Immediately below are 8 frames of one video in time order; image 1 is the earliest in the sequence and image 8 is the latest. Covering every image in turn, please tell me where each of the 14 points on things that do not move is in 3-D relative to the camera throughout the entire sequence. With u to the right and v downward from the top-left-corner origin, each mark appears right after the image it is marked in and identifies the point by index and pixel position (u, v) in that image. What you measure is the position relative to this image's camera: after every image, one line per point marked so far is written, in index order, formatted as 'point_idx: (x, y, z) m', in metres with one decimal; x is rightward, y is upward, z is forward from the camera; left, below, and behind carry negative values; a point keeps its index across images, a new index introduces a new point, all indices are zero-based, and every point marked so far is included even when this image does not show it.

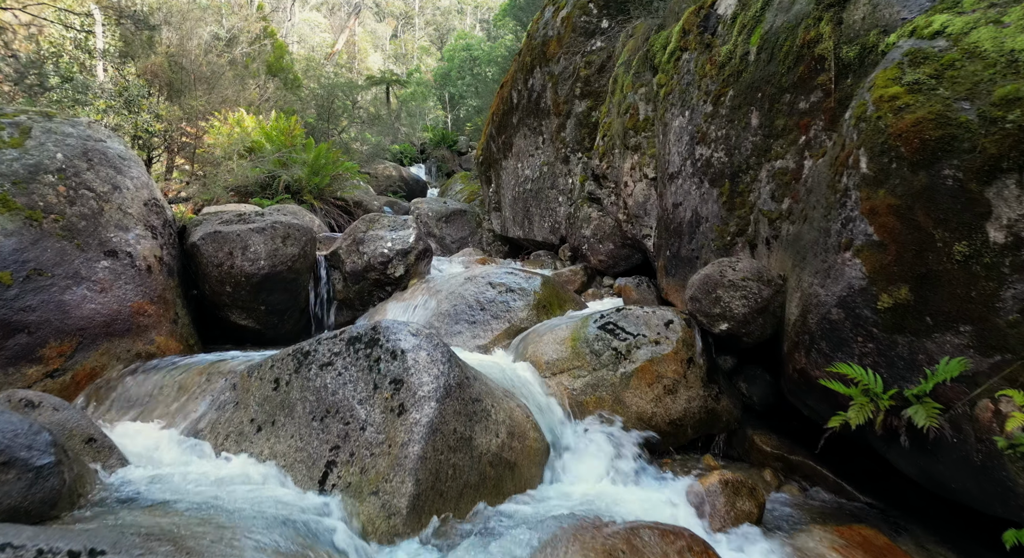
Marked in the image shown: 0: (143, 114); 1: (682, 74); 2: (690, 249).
0: (-6.8, +3.1, +10.4) m
1: (+2.1, +2.5, +6.8) m
2: (+1.9, +0.3, +6.0) m
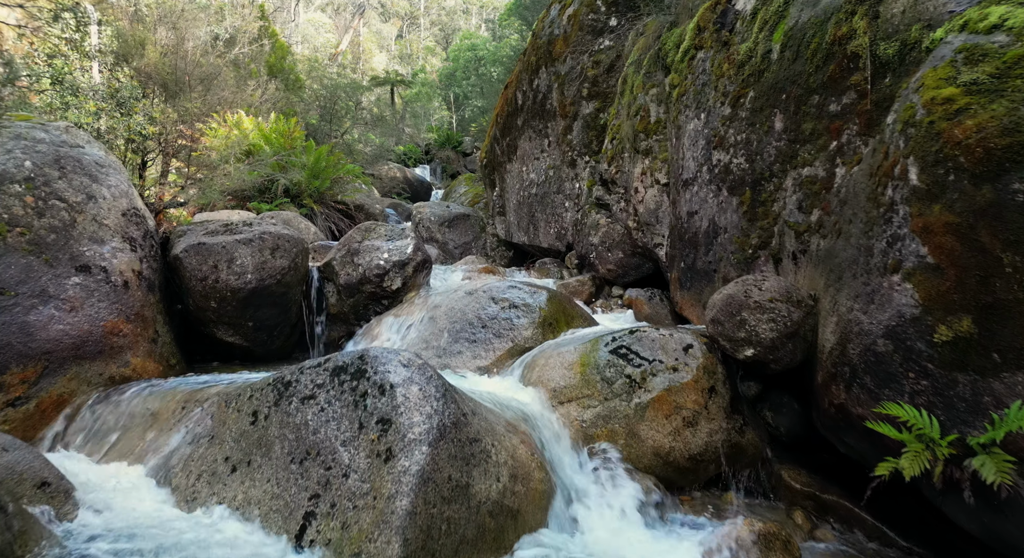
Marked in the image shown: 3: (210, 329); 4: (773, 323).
0: (-6.7, +2.9, +10.1) m
1: (+2.1, +2.3, +6.4) m
2: (+2.0, +0.2, +5.6) m
3: (-3.0, -0.5, +5.5) m
4: (+1.7, -0.3, +3.8) m
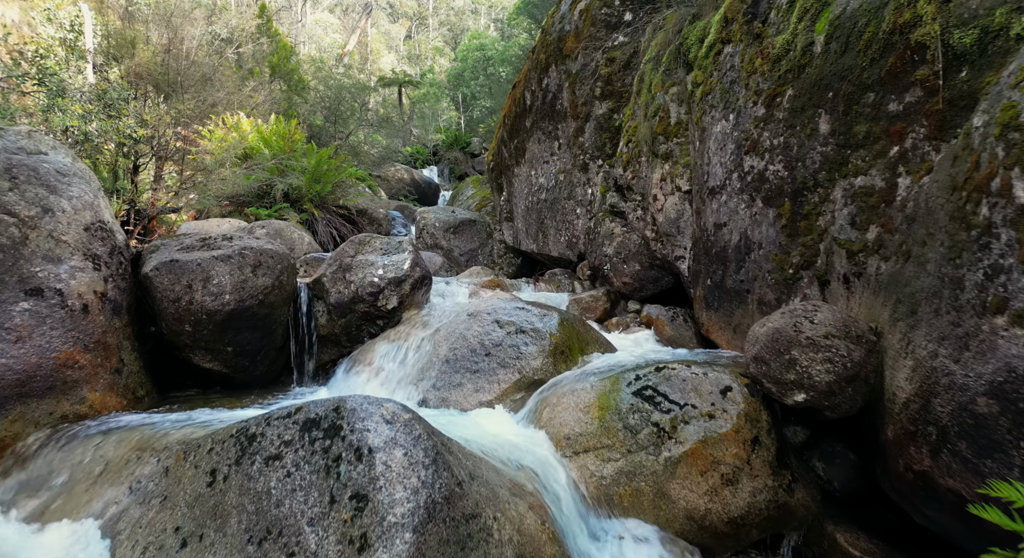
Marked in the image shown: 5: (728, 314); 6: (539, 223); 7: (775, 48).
0: (-6.6, +2.7, +9.6) m
1: (+2.2, +2.1, +5.8) m
2: (+2.0, 0.0, +5.0) m
3: (-2.9, -0.7, +5.0) m
4: (+1.8, -0.5, +3.1) m
5: (+2.0, -0.3, +5.1) m
6: (+0.5, +1.0, +10.2) m
7: (+2.3, +2.1, +5.0) m
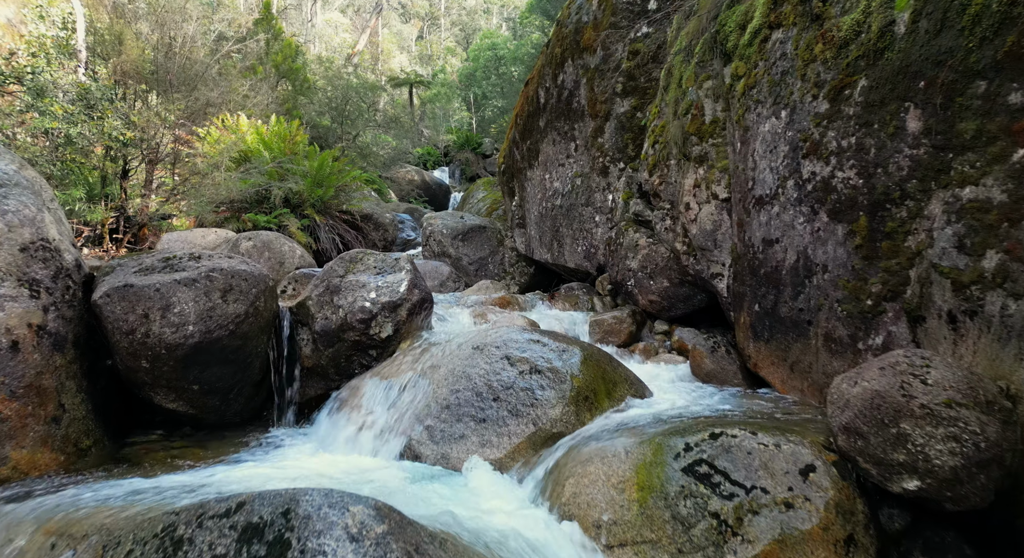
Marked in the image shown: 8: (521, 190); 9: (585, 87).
0: (-6.4, +2.5, +9.0) m
1: (+2.3, +1.9, +4.9) m
2: (+2.1, -0.2, +4.2) m
3: (-2.8, -0.9, +4.3) m
4: (+1.8, -0.7, +2.3) m
5: (+2.1, -0.5, +4.3) m
6: (+0.7, +0.8, +9.4) m
7: (+2.4, +1.8, +4.1) m
8: (+0.2, +1.7, +10.8) m
9: (+1.1, +3.0, +8.9) m
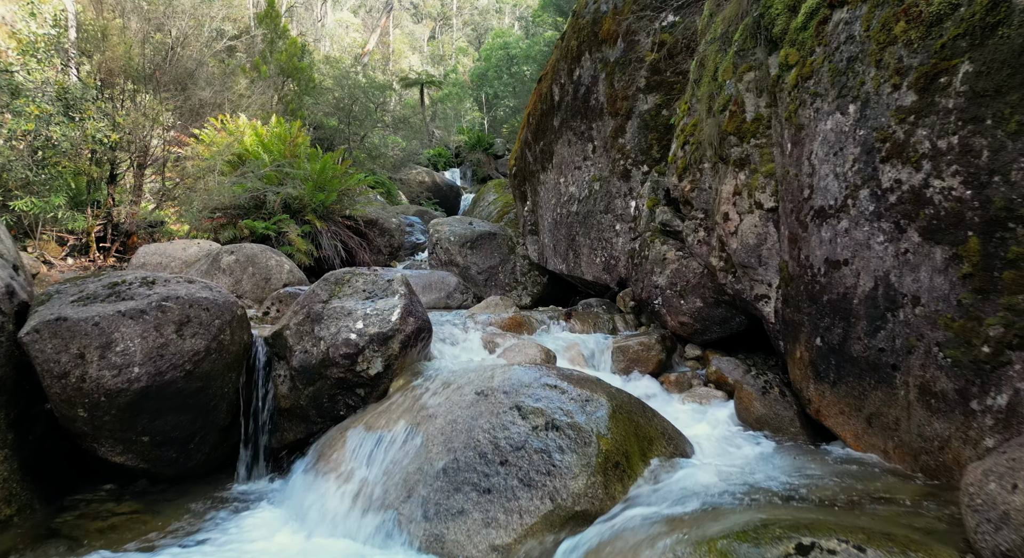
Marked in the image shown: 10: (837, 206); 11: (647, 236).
0: (-6.2, +2.3, +8.3) m
1: (+2.4, +1.7, +4.1) m
2: (+2.2, -0.4, +3.4) m
3: (-2.7, -1.1, +3.6) m
4: (+1.9, -0.9, +1.5) m
5: (+2.2, -0.7, +3.5) m
6: (+0.9, +0.6, +8.7) m
7: (+2.5, +1.6, +3.3) m
8: (+0.4, +1.5, +10.0) m
9: (+1.3, +2.8, +8.1) m
10: (+2.2, +0.5, +3.8) m
11: (+1.6, +0.5, +6.7) m
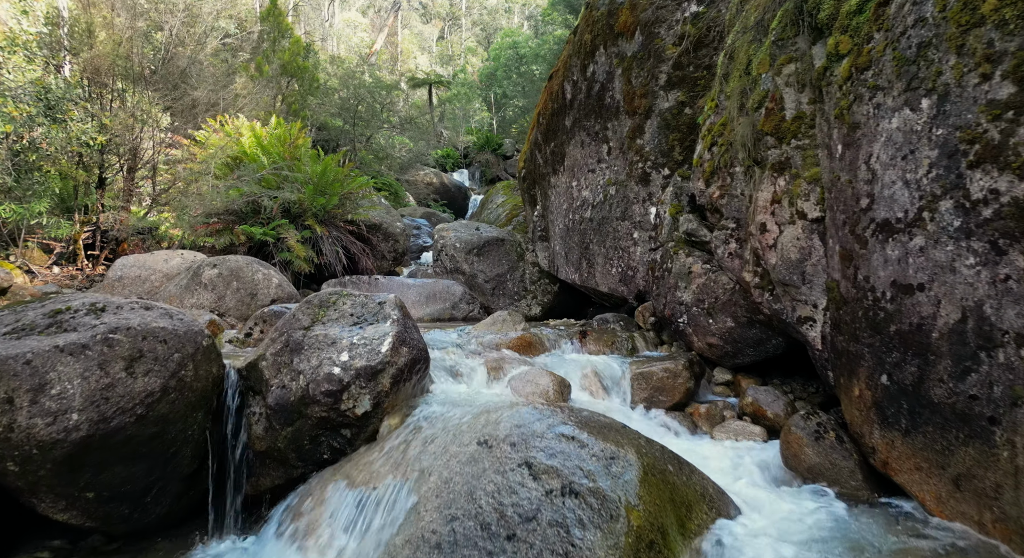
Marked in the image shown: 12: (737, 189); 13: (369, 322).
0: (-6.1, +2.2, +7.9) m
1: (+2.5, +1.6, +3.5) m
2: (+2.2, -0.6, +2.8) m
3: (-2.7, -1.2, +3.1) m
4: (+1.9, -1.0, +0.9) m
5: (+2.2, -0.9, +2.9) m
6: (+1.0, +0.4, +8.1) m
7: (+2.6, +1.5, +2.7) m
8: (+0.5, +1.3, +9.4) m
9: (+1.4, +2.7, +7.5) m
10: (+2.3, +0.3, +3.2) m
11: (+1.7, +0.4, +6.1) m
12: (+2.1, +0.8, +5.2) m
13: (-1.0, -0.3, +3.8) m
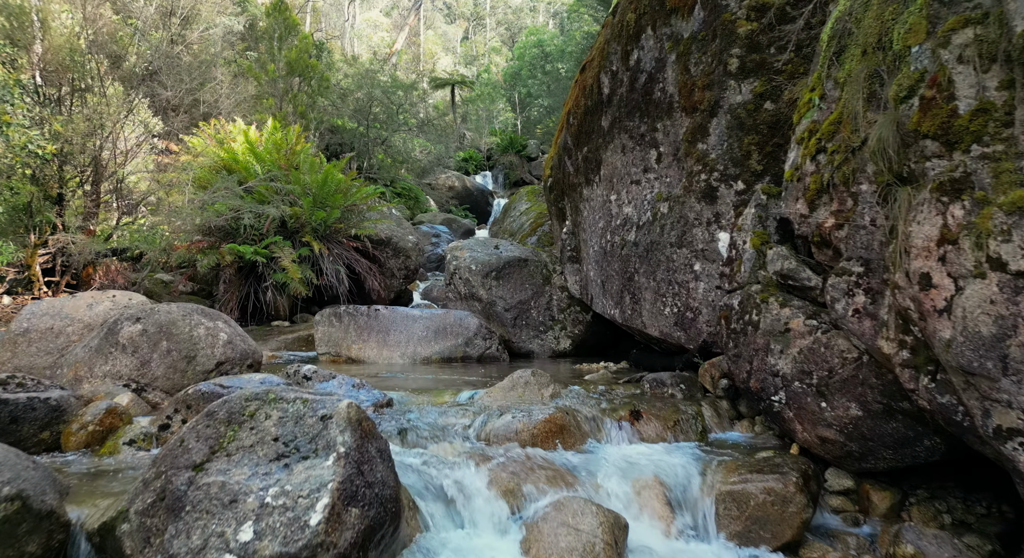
0: (-5.8, +1.8, +6.6) m
1: (+2.5, +1.1, +1.9) m
2: (+2.3, -1.0, +1.2) m
3: (-2.6, -1.6, +1.6) m
4: (+1.9, -1.5, -0.7) m
5: (+2.3, -1.3, +1.3) m
6: (+1.3, 0.0, +6.5) m
7: (+2.6, +1.1, +1.1) m
8: (+0.9, +0.9, +7.9) m
9: (+1.7, +2.2, +5.9) m
10: (+2.3, -0.1, +1.5) m
11: (+1.9, -0.1, +4.4) m
12: (+2.3, +0.4, +3.6) m
13: (-0.9, -0.7, +2.3) m
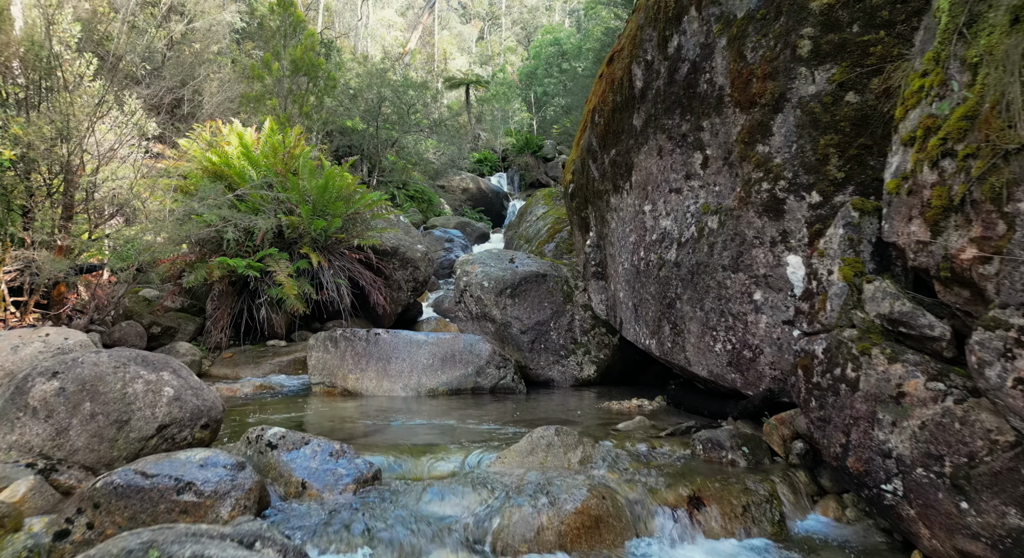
0: (-5.6, +1.5, +5.8) m
1: (+2.6, +0.9, +0.9) m
2: (+2.3, -1.3, +0.1) m
3: (-2.6, -1.9, +0.7) m
4: (+1.9, -1.7, -1.7) m
5: (+2.3, -1.6, +0.2) m
6: (+1.5, -0.3, +5.5) m
7: (+2.7, +0.8, 0.0) m
8: (+1.1, +0.6, +6.9) m
9: (+1.9, +2.0, +4.9) m
10: (+2.4, -0.4, +0.5) m
11: (+2.0, -0.3, +3.4) m
12: (+2.4, +0.1, +2.5) m
13: (-0.8, -1.0, +1.3) m
